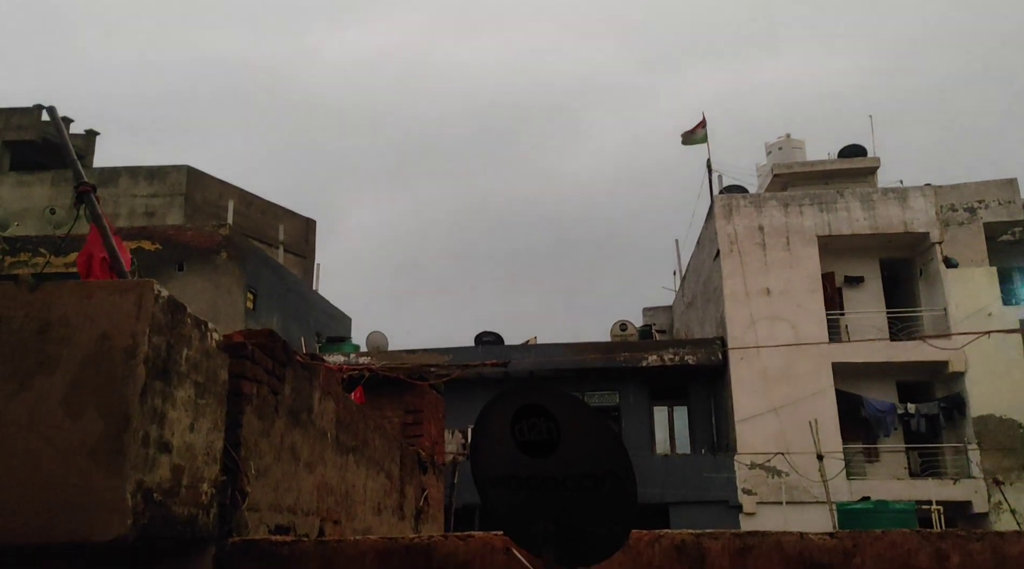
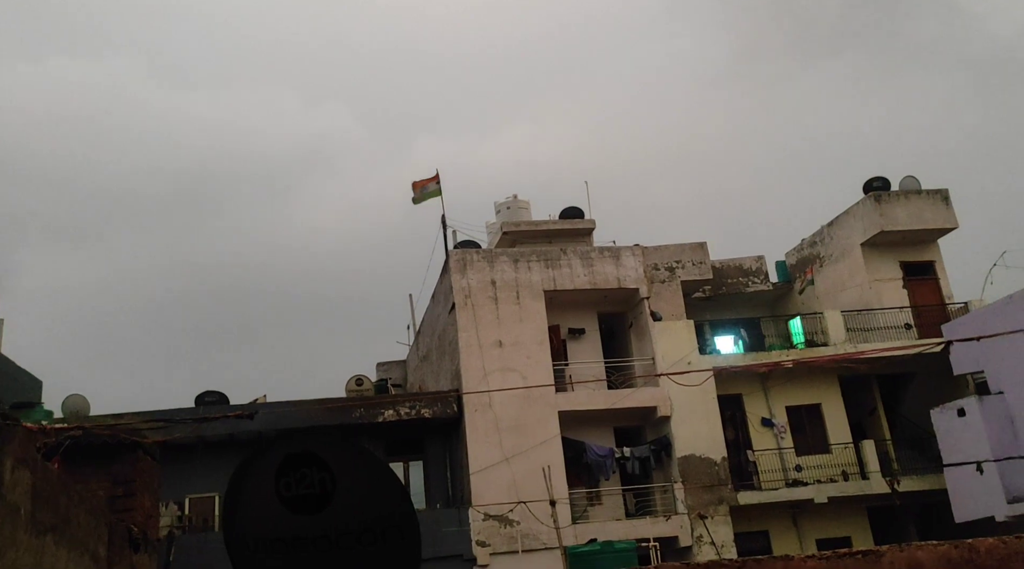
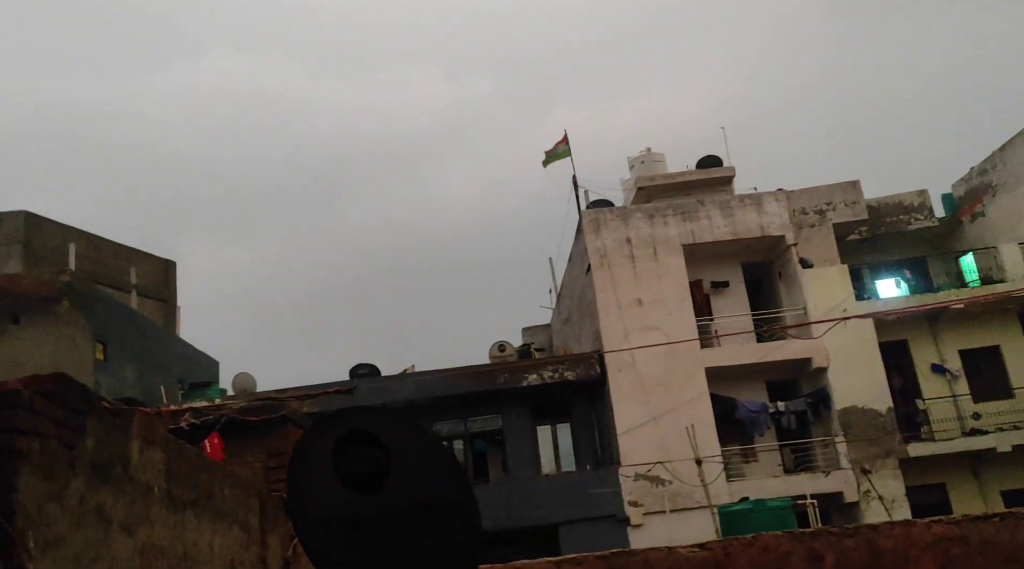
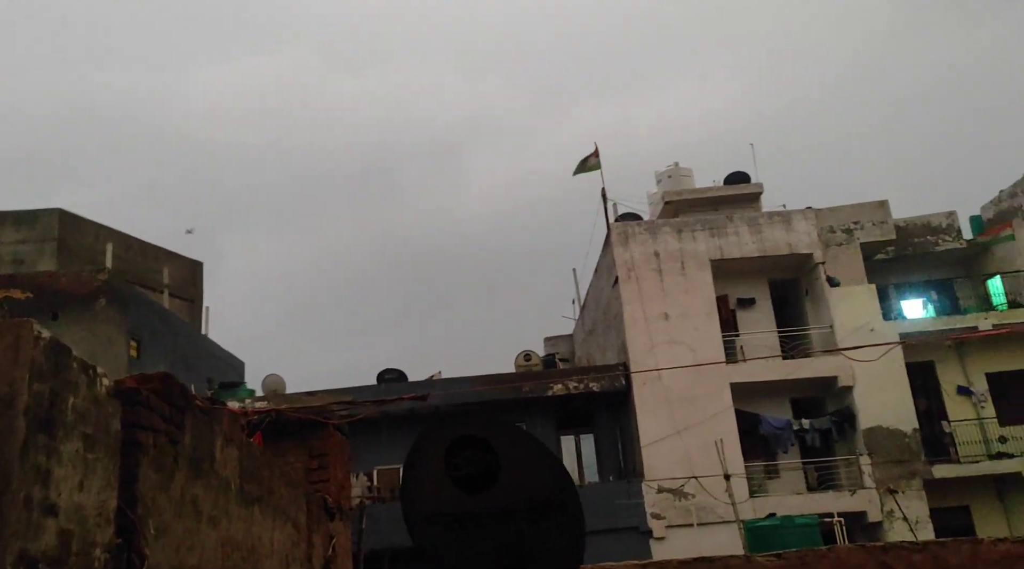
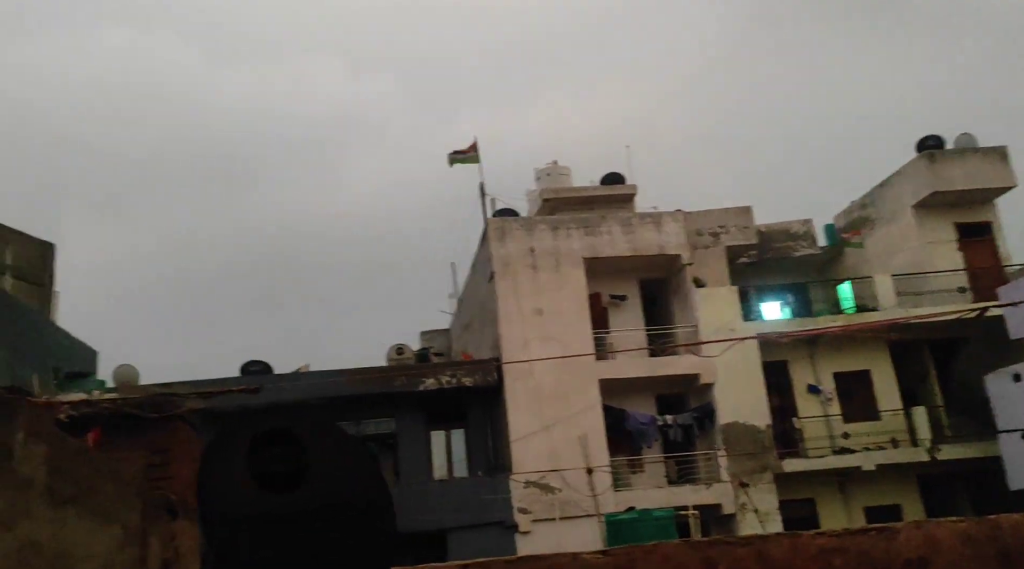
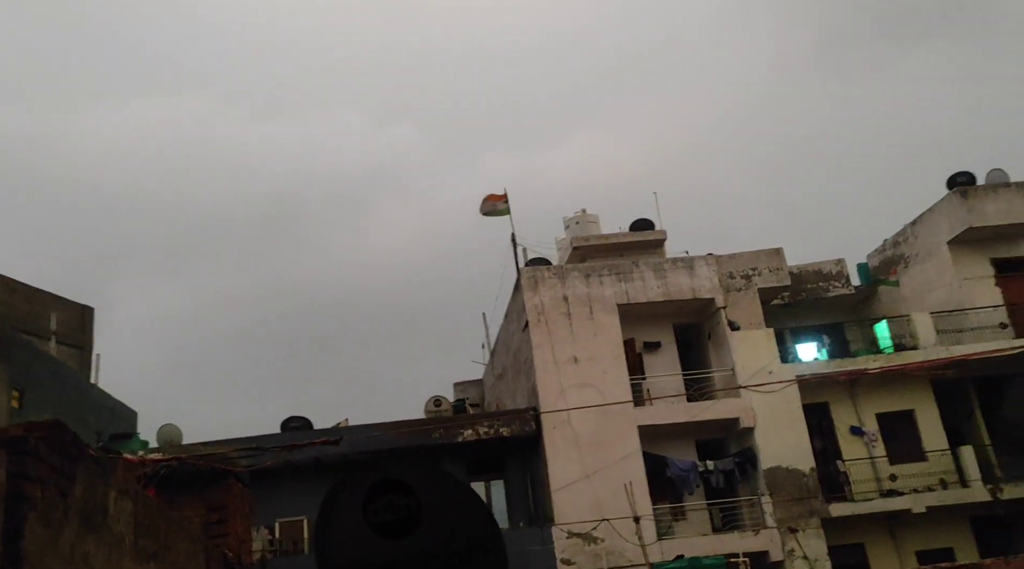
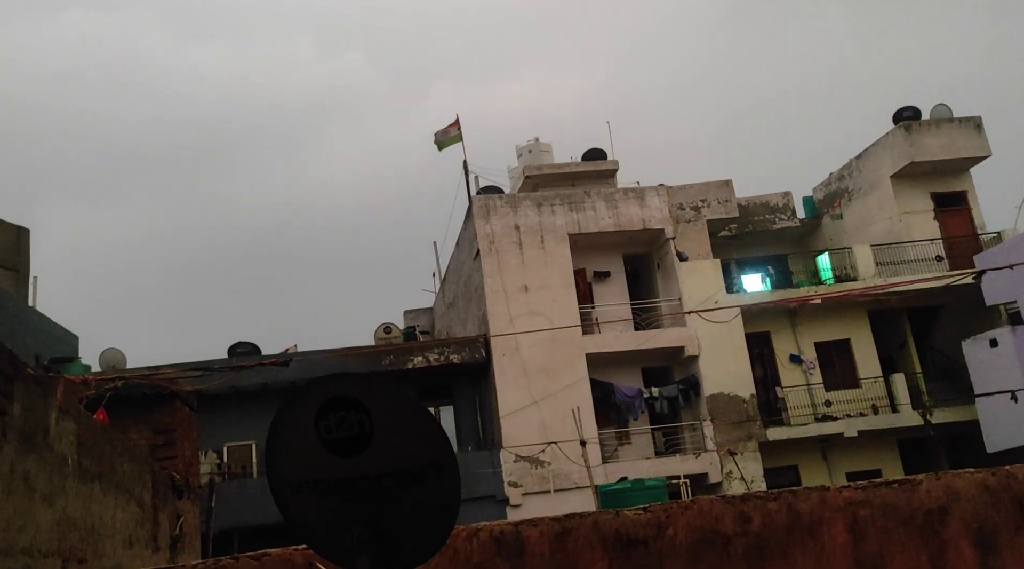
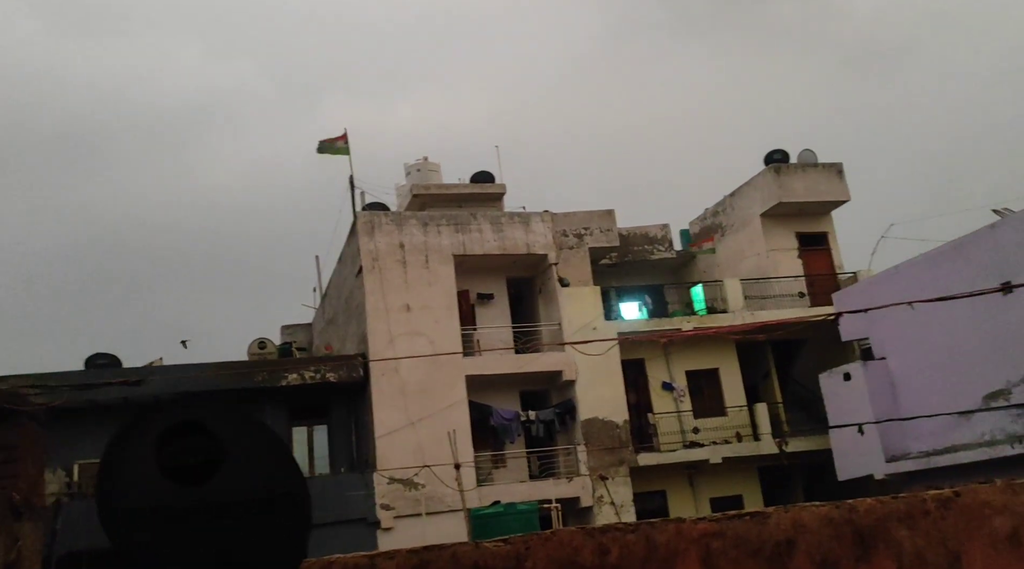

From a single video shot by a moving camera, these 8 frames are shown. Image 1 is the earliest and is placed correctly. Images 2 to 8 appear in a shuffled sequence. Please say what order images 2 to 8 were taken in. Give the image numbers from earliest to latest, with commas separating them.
4, 6, 2, 7, 8, 5, 3
